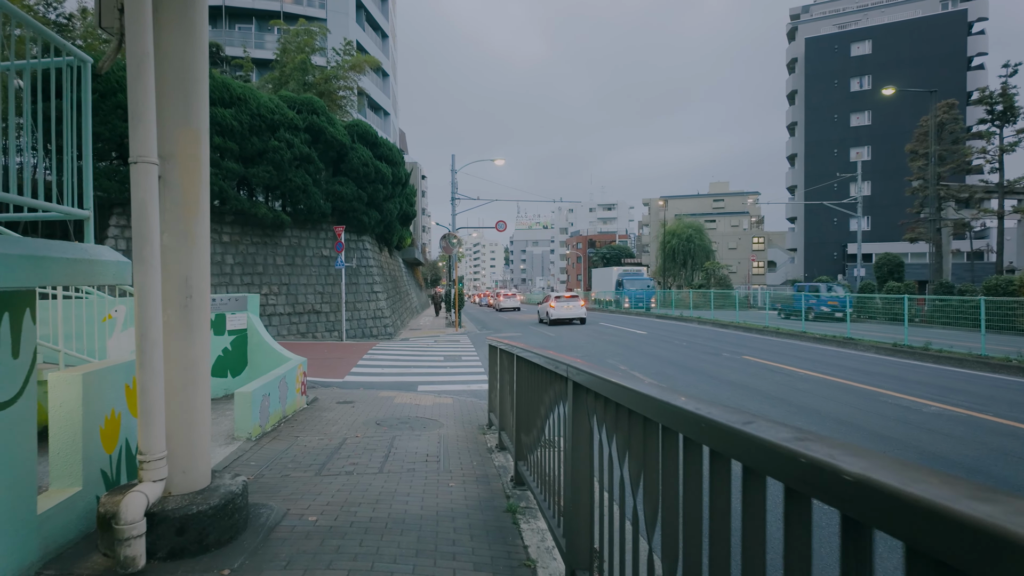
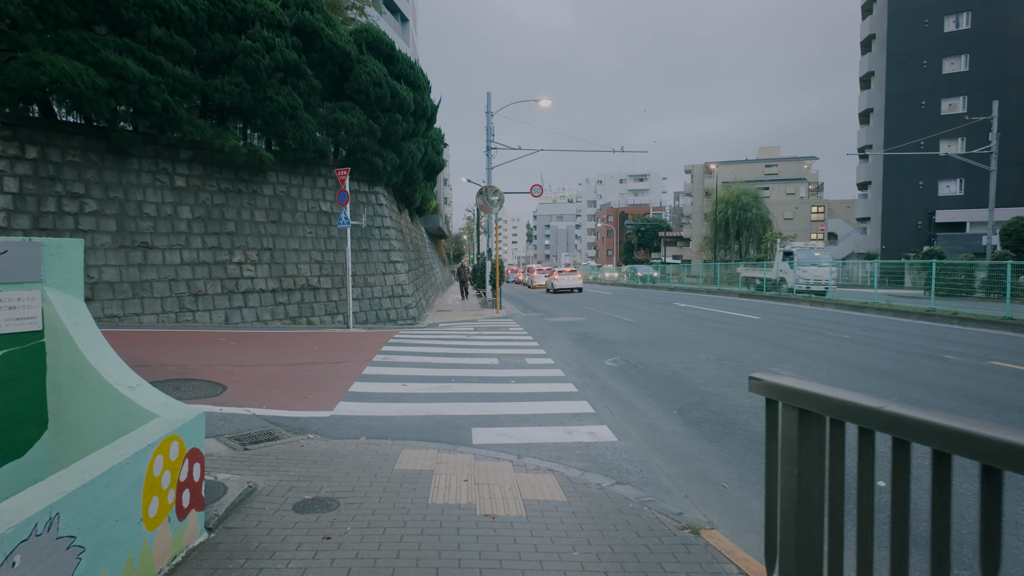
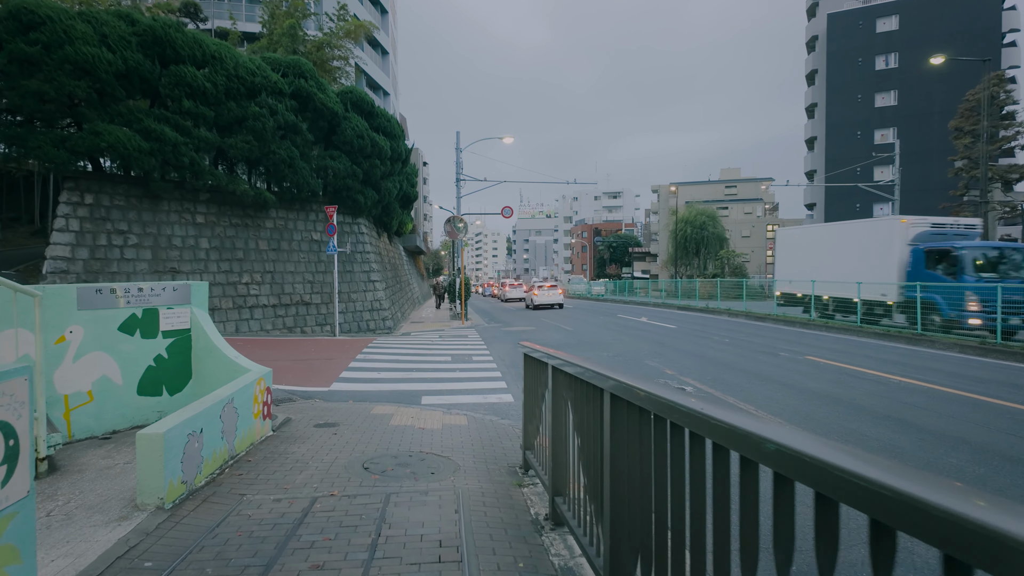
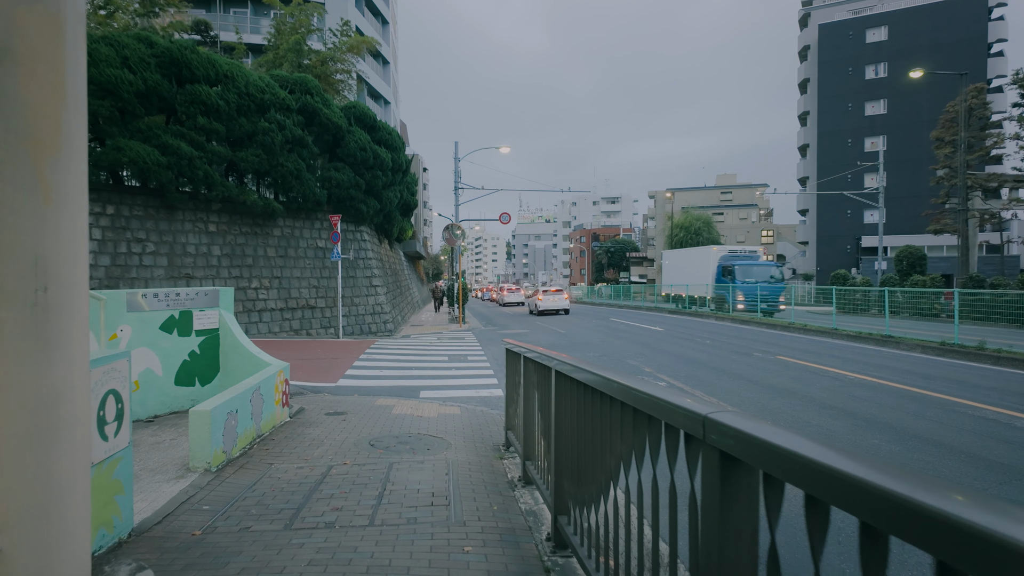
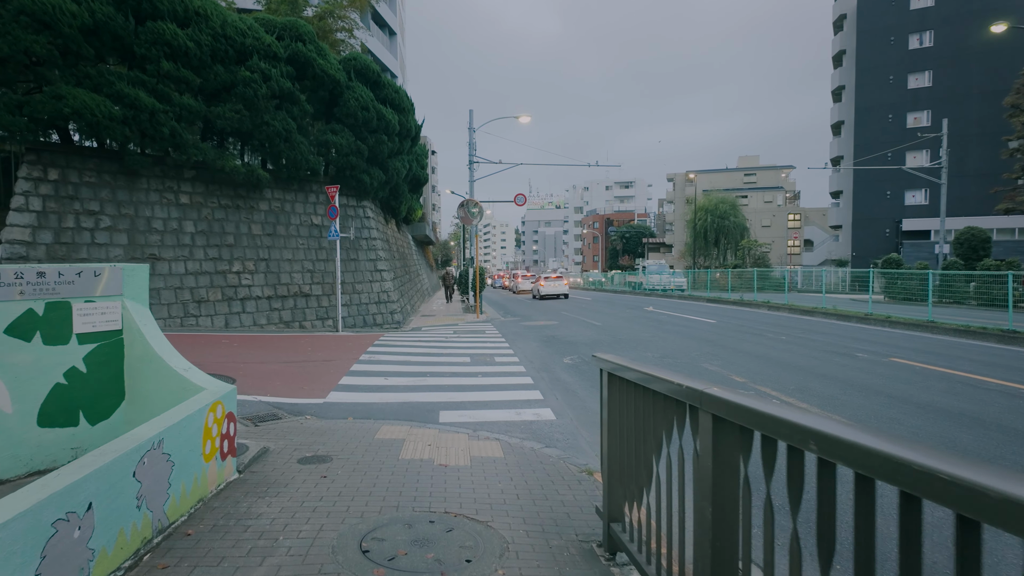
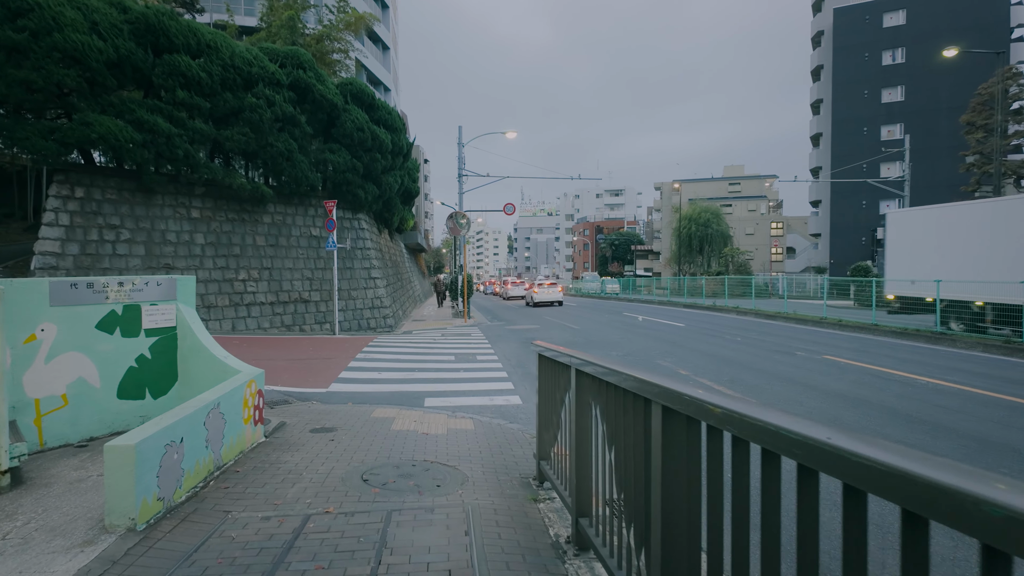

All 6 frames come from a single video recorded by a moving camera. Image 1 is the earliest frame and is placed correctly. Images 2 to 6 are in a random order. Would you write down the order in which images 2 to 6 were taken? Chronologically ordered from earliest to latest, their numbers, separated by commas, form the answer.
4, 3, 6, 5, 2
